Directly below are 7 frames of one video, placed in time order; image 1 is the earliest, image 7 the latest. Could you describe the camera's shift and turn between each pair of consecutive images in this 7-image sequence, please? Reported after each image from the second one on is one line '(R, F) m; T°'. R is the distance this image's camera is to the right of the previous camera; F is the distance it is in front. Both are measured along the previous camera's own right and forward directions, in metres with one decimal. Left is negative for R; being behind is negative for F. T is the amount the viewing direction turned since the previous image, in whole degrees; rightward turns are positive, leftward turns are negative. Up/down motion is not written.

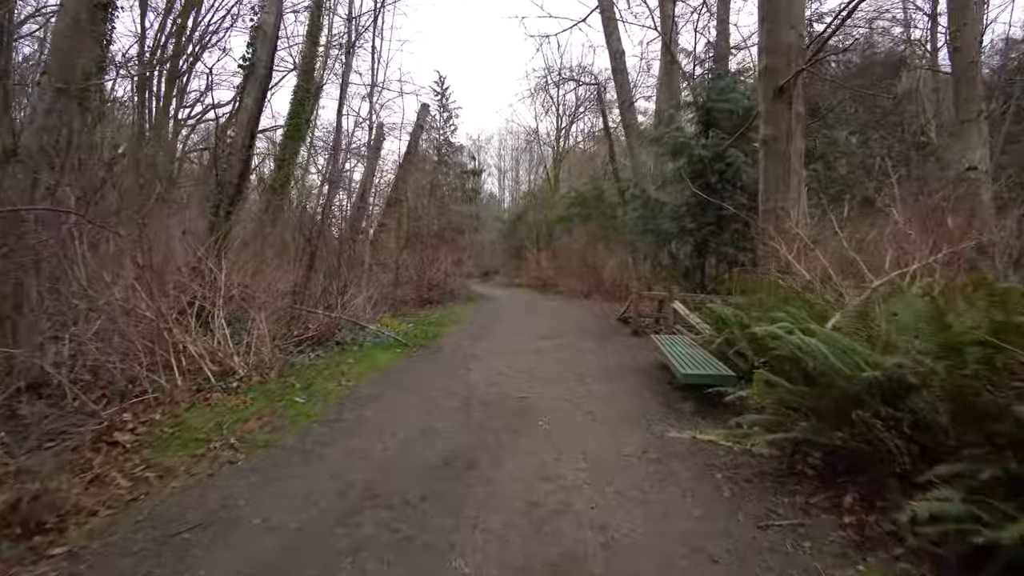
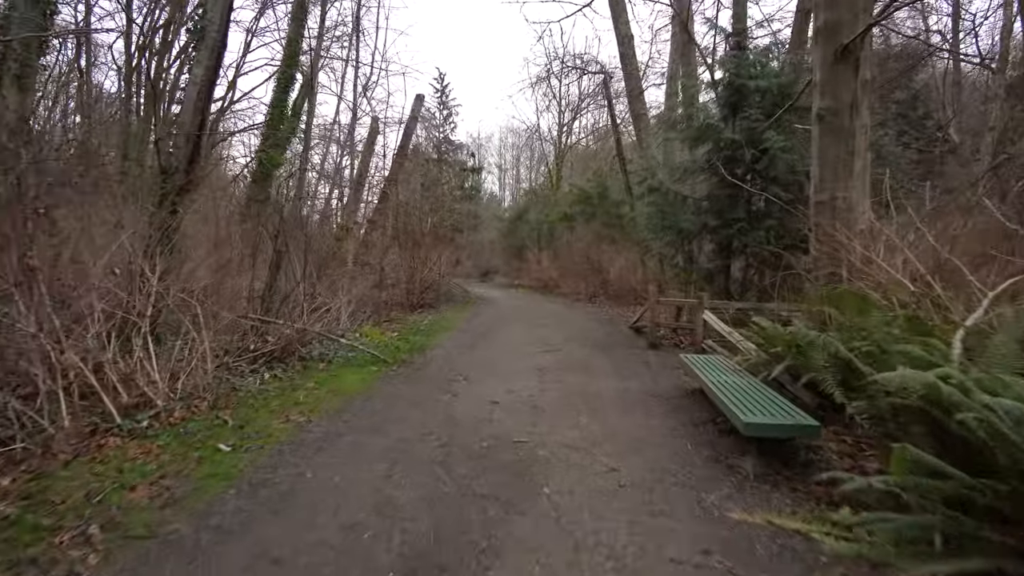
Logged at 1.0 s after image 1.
(0.0, +1.6) m; 0°
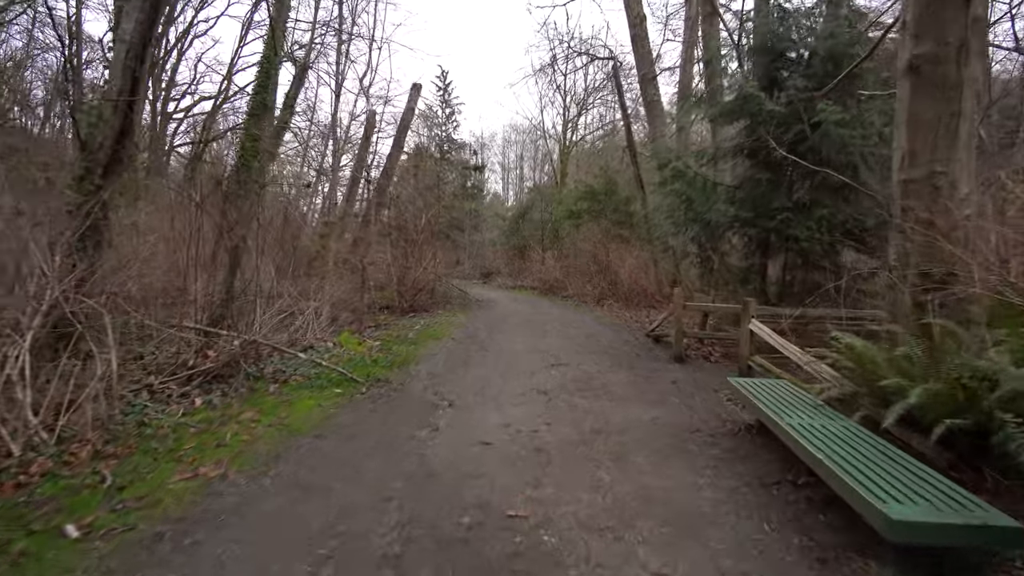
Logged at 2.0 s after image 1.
(+0.1, +1.6) m; 0°
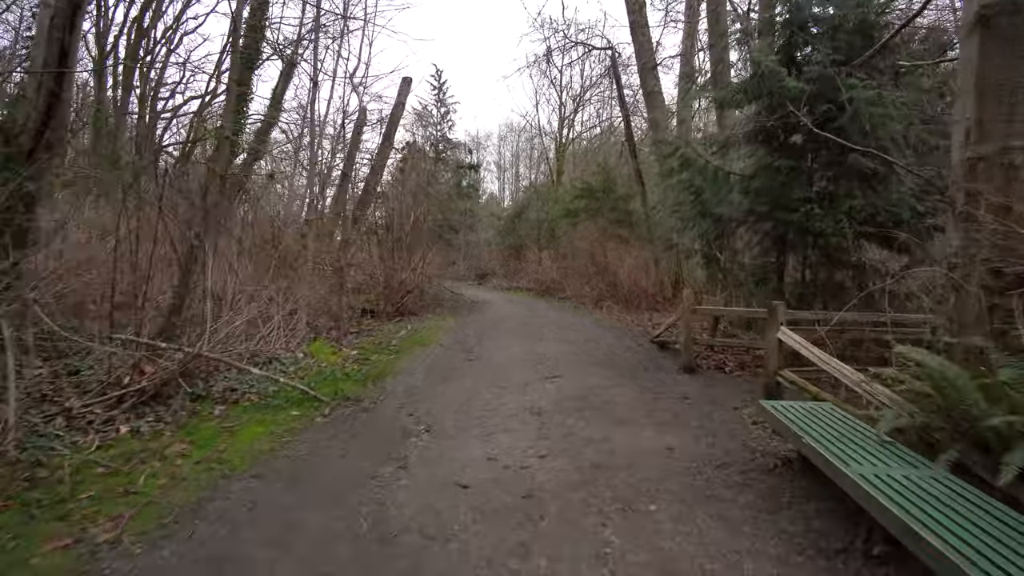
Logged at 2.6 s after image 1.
(+0.1, +1.0) m; 0°
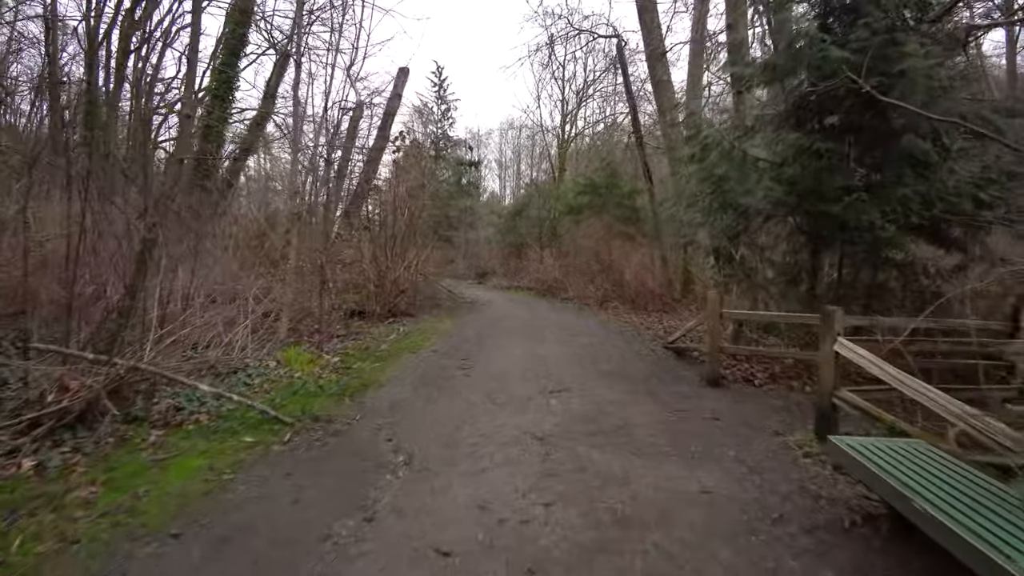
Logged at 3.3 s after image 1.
(0.0, +1.0) m; 0°
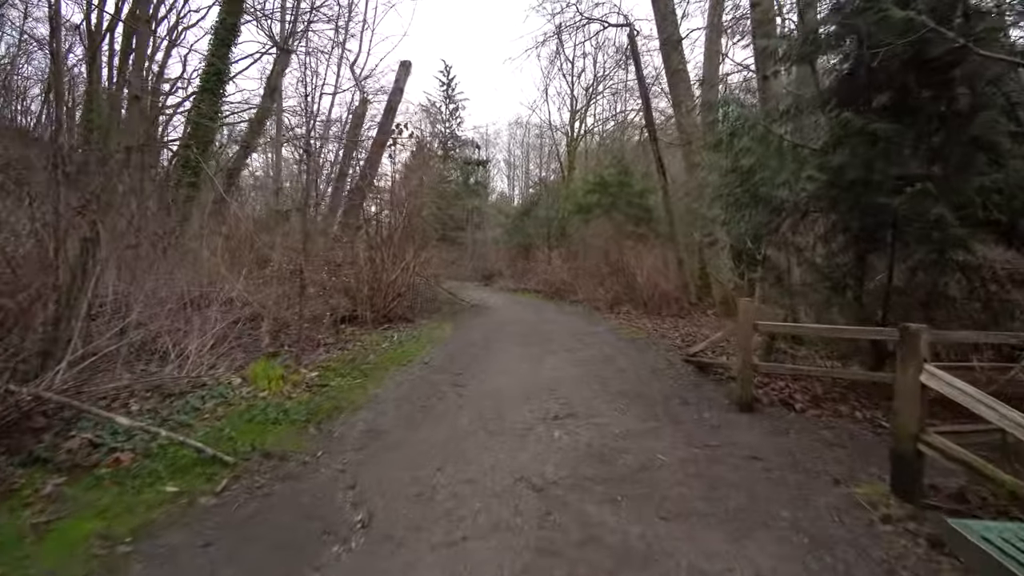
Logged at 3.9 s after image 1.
(+0.1, +1.0) m; -1°
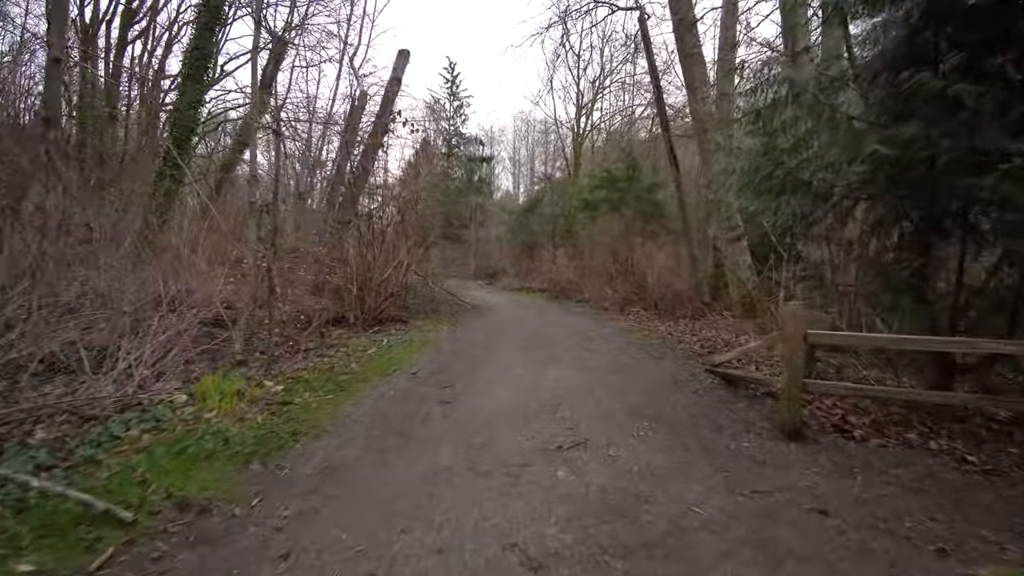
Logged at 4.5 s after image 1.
(+0.1, +1.1) m; -1°
